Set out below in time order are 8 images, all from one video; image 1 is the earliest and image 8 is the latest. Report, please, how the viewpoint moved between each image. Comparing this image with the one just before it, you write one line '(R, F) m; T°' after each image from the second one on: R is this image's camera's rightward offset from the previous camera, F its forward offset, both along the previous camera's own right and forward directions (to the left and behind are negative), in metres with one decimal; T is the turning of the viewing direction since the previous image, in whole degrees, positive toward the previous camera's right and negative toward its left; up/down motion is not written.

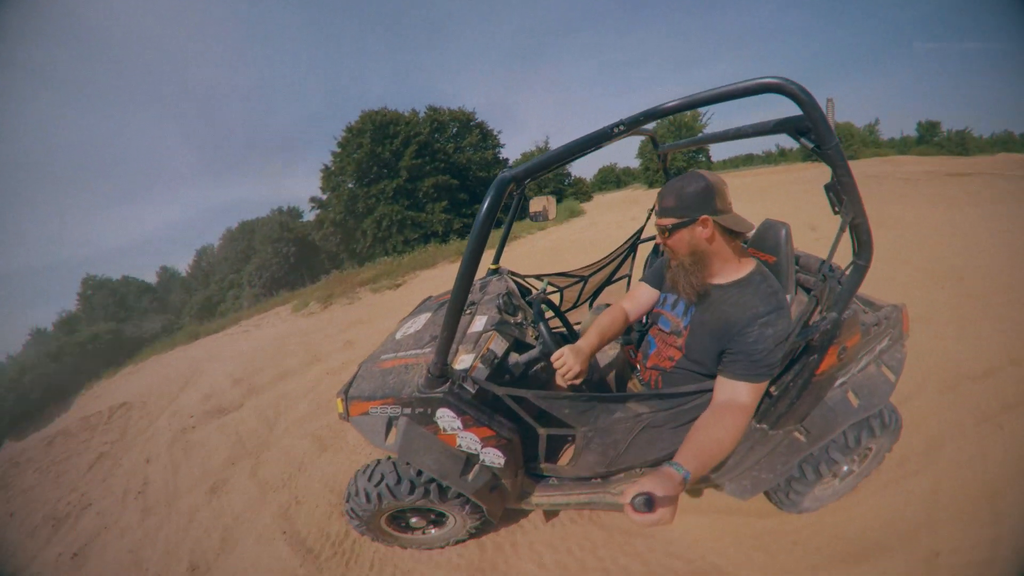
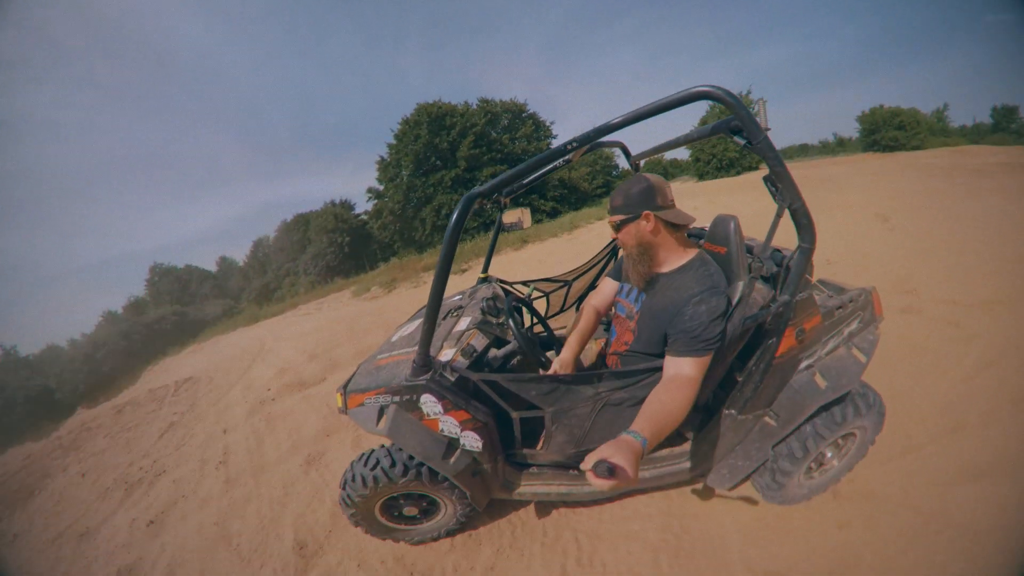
(+0.2, 0.0) m; -8°
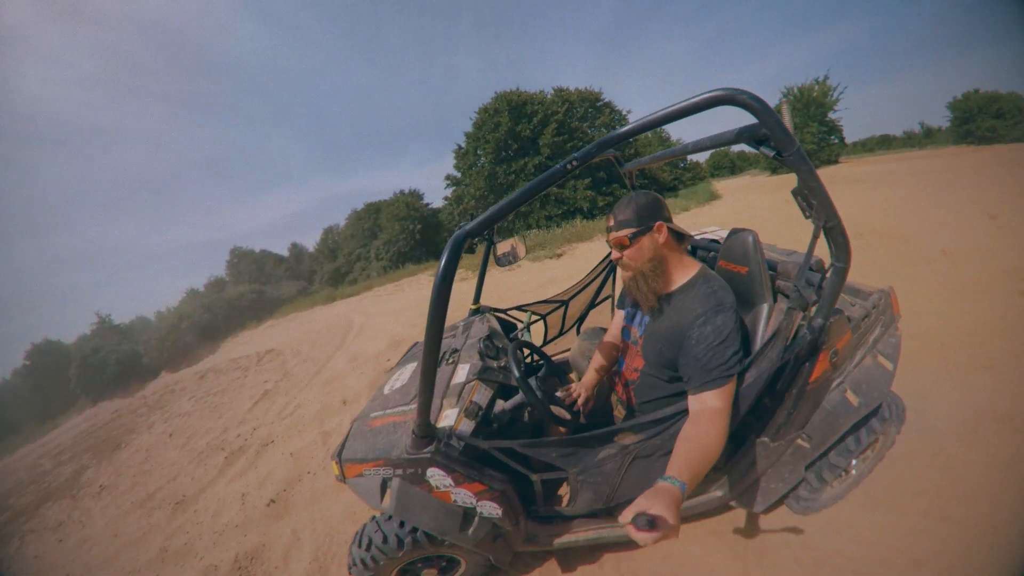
(+0.3, 0.0) m; -13°
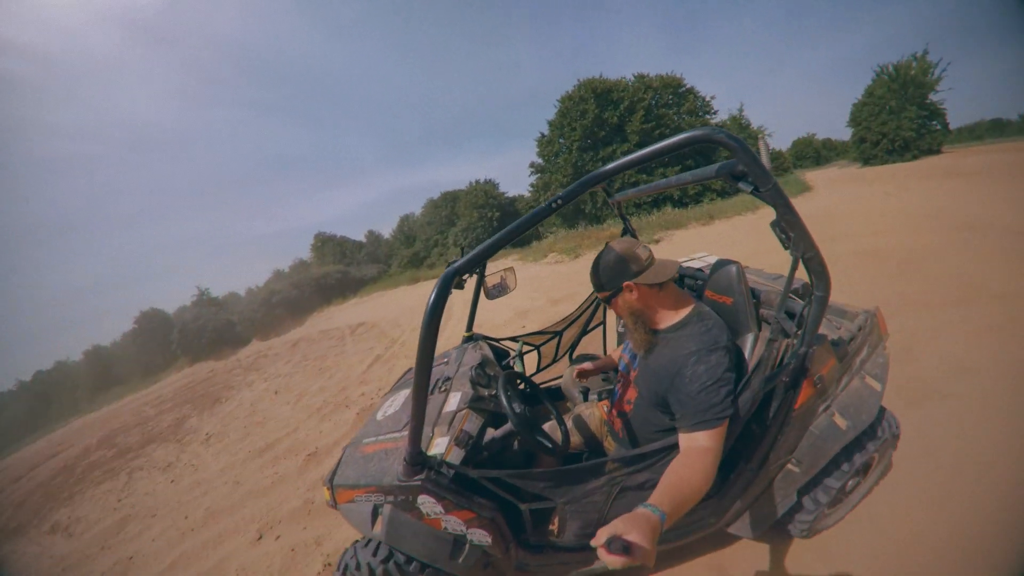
(+0.3, 0.0) m; -13°
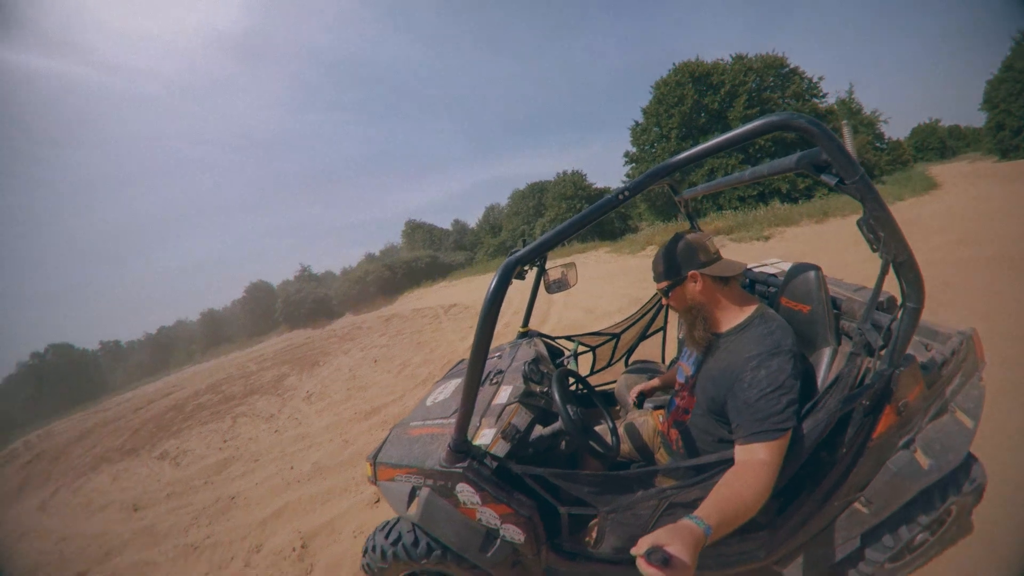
(+0.4, 0.0) m; -16°
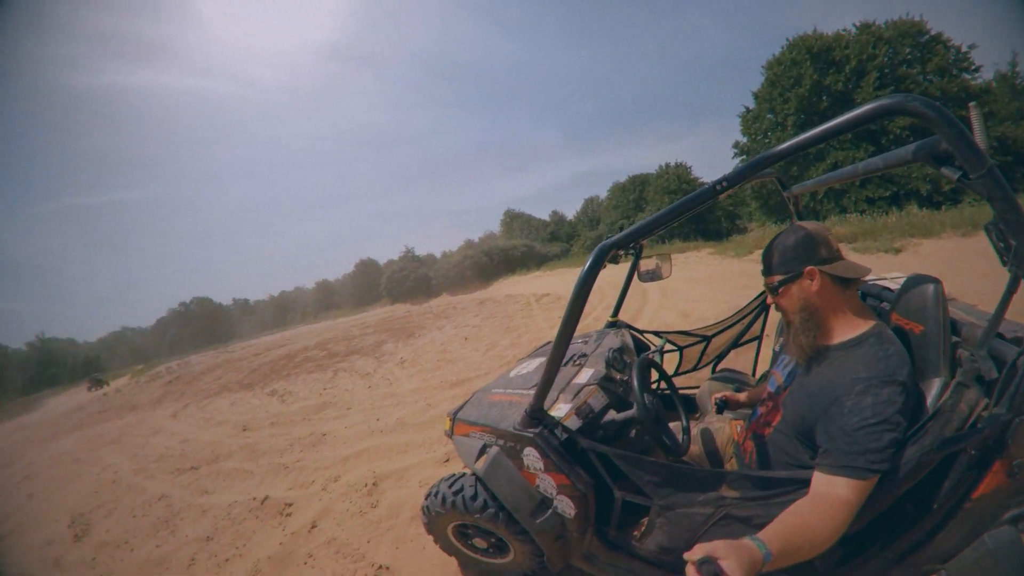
(+0.6, +0.1) m; -22°
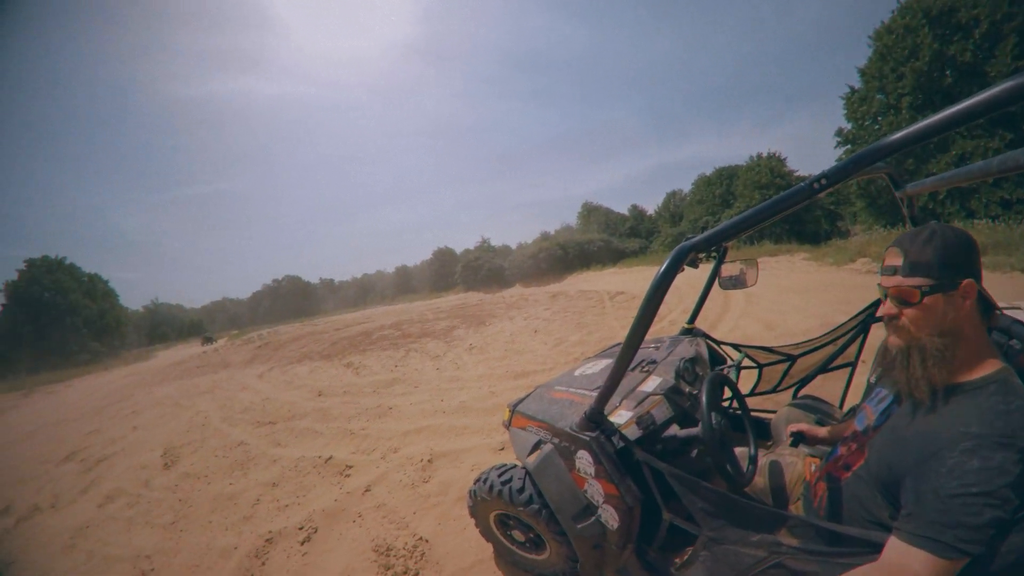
(+0.4, +0.1) m; -16°
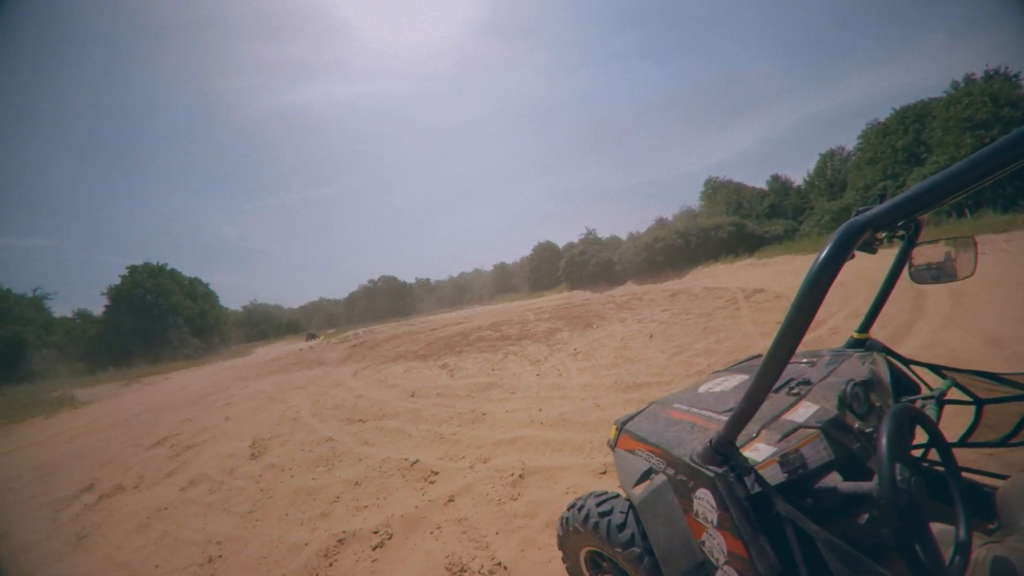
(+0.5, +0.5) m; -24°
